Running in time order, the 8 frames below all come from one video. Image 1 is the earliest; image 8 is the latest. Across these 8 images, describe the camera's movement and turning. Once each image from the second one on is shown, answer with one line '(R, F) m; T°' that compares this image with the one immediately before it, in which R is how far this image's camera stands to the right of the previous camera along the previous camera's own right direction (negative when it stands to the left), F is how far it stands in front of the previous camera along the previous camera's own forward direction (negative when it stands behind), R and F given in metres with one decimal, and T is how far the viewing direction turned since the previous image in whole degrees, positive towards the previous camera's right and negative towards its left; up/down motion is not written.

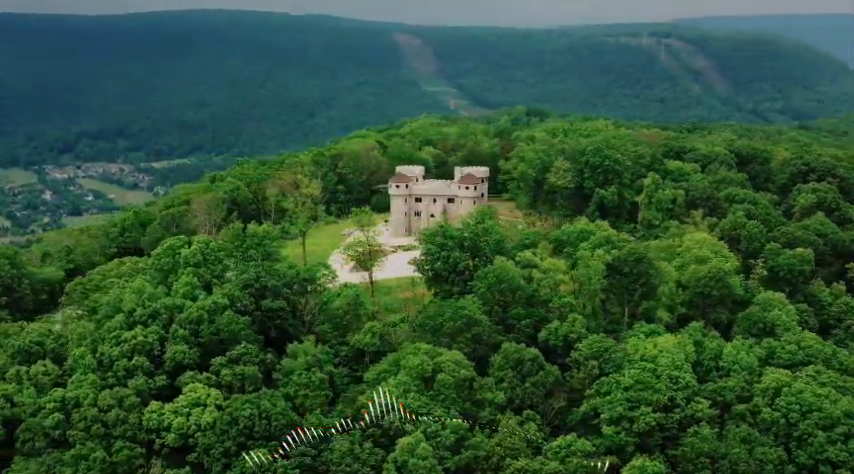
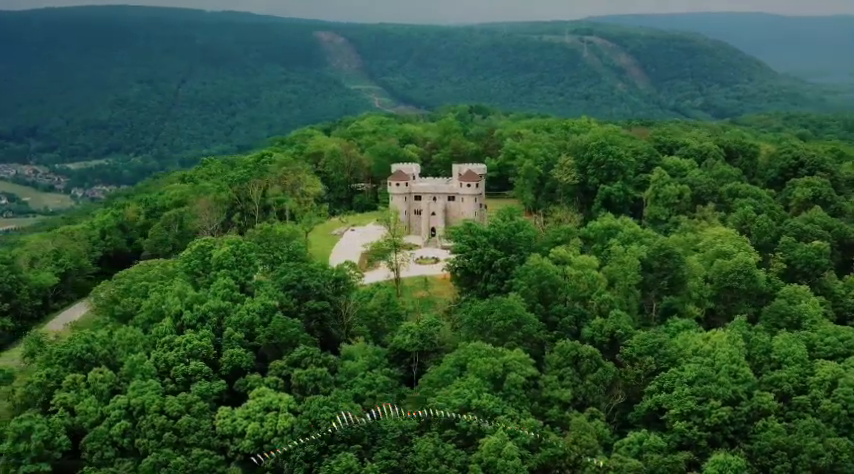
(-3.1, +0.5) m; +2°
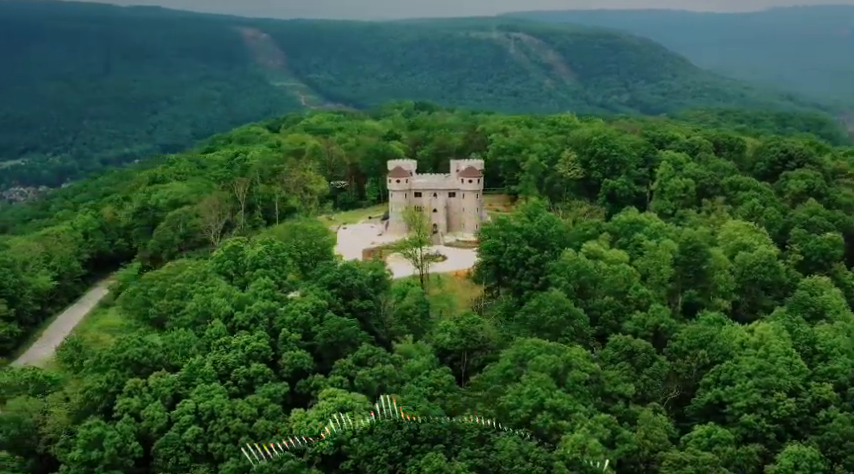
(-2.9, +0.4) m; +2°
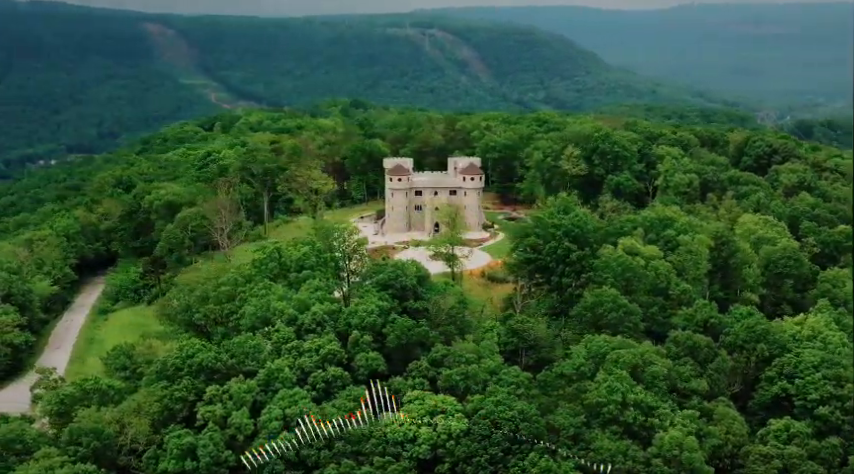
(-3.4, +0.3) m; +3°
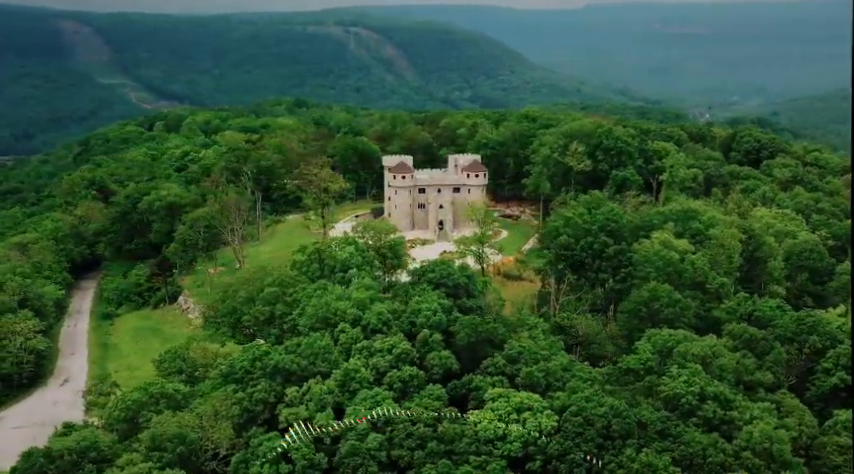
(-3.2, +0.2) m; +2°
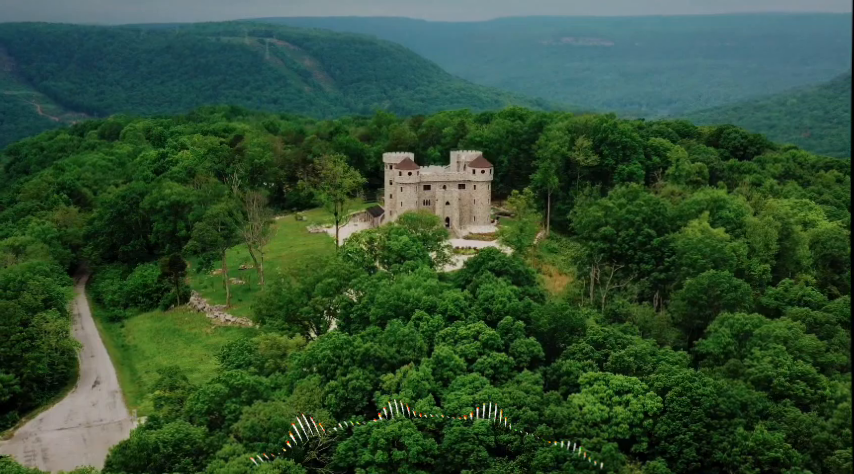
(-3.6, +0.3) m; +2°
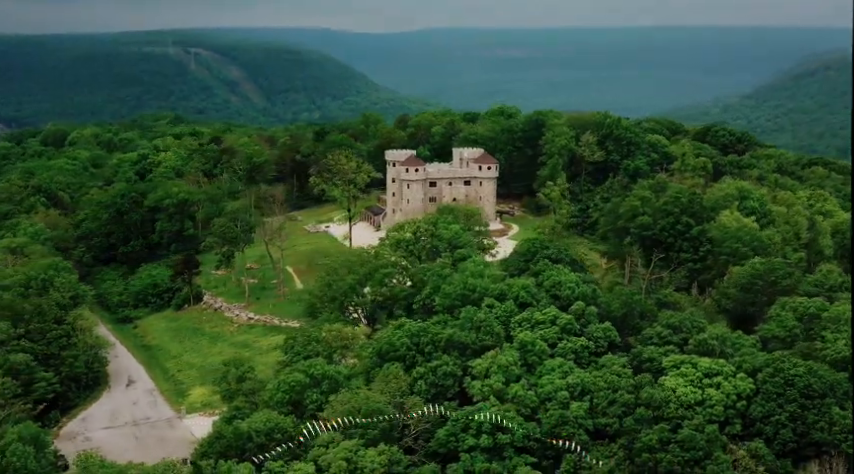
(-3.2, +0.2) m; +2°
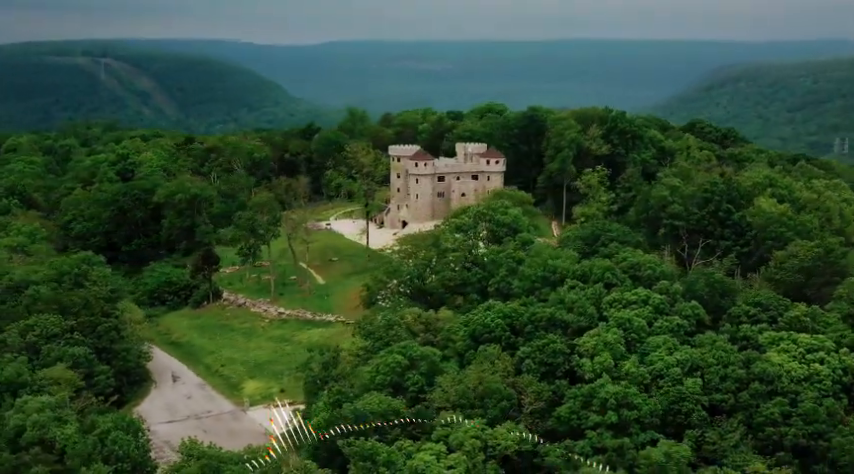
(-3.8, +0.2) m; +2°
